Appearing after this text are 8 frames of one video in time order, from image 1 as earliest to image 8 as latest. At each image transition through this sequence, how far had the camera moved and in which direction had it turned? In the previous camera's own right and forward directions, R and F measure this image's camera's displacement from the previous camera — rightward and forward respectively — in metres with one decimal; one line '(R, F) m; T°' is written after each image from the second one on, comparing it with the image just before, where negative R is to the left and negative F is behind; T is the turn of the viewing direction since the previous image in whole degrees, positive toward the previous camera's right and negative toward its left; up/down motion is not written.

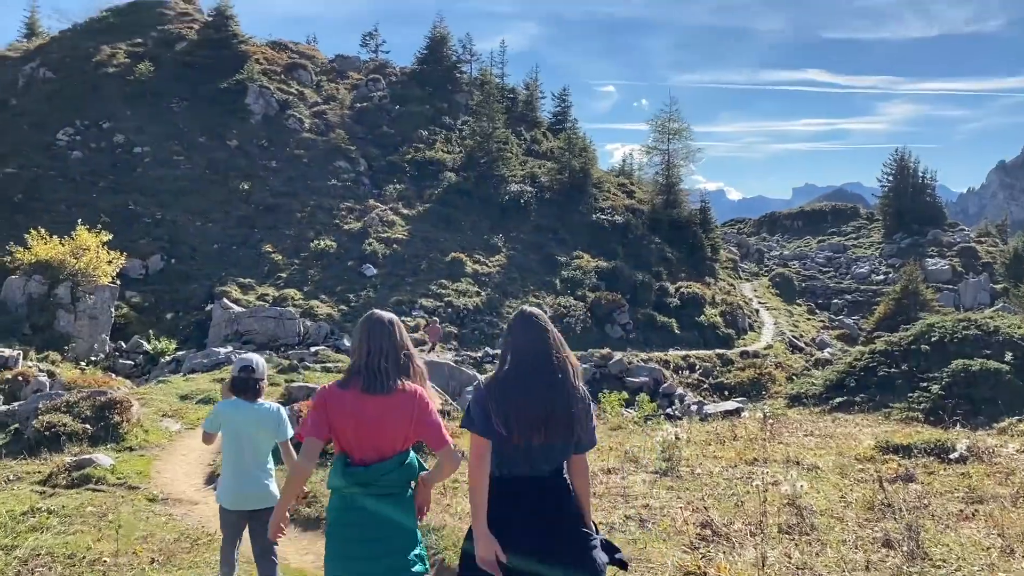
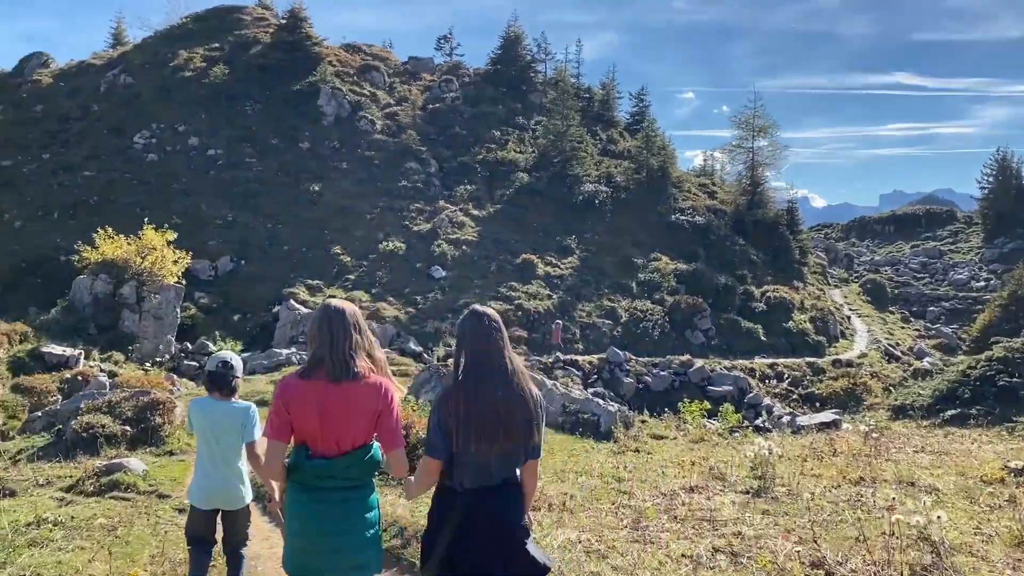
(+0.1, +1.4) m; -5°
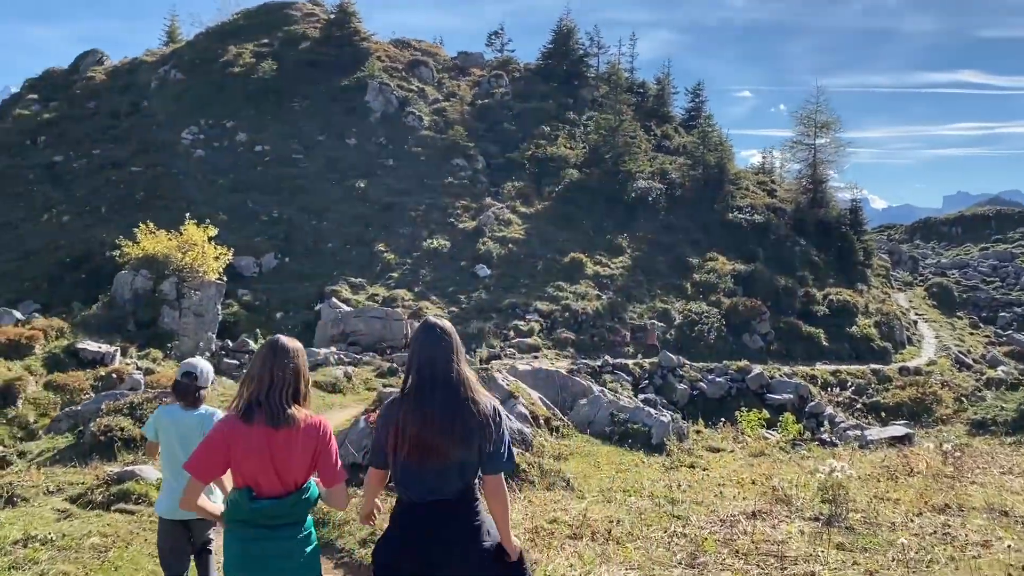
(+0.1, +1.0) m; -3°
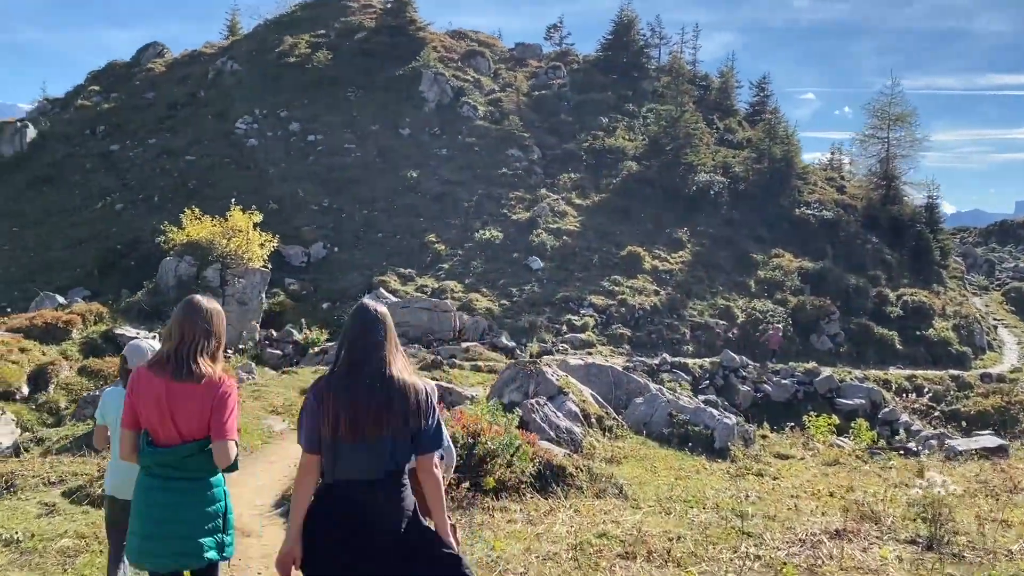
(+0.1, +1.2) m; -4°
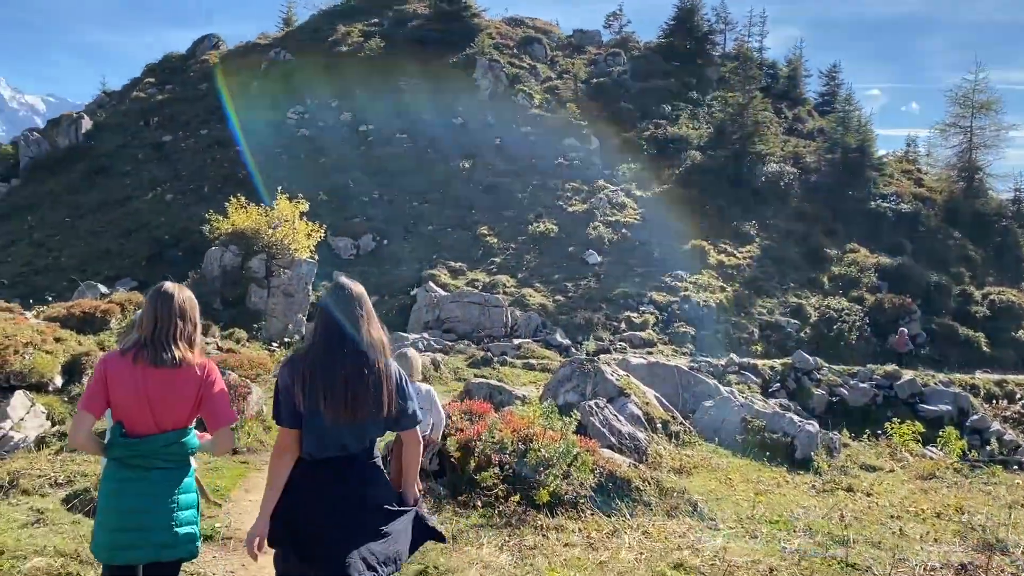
(0.0, +1.2) m; -4°
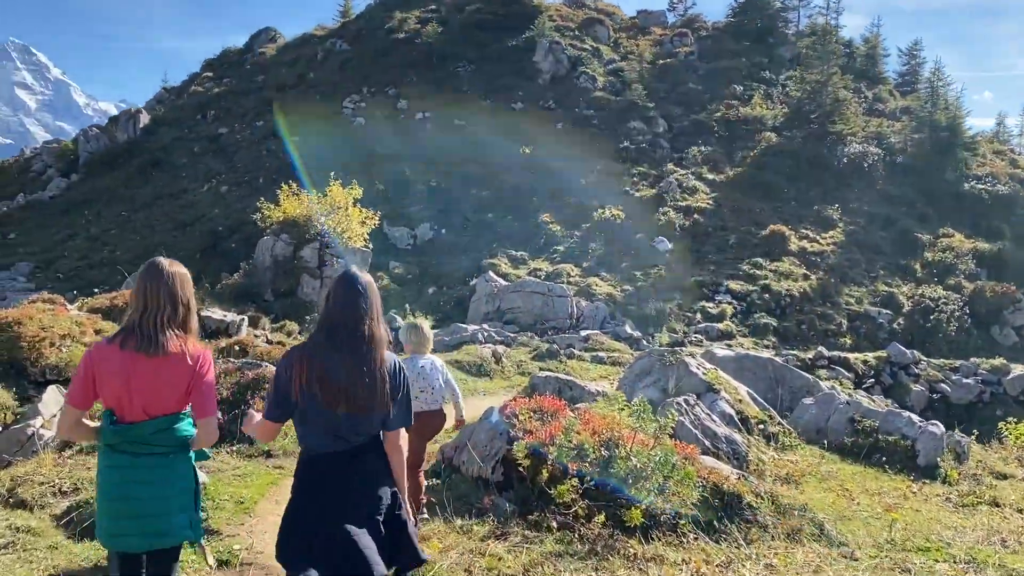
(-0.2, +1.4) m; -4°
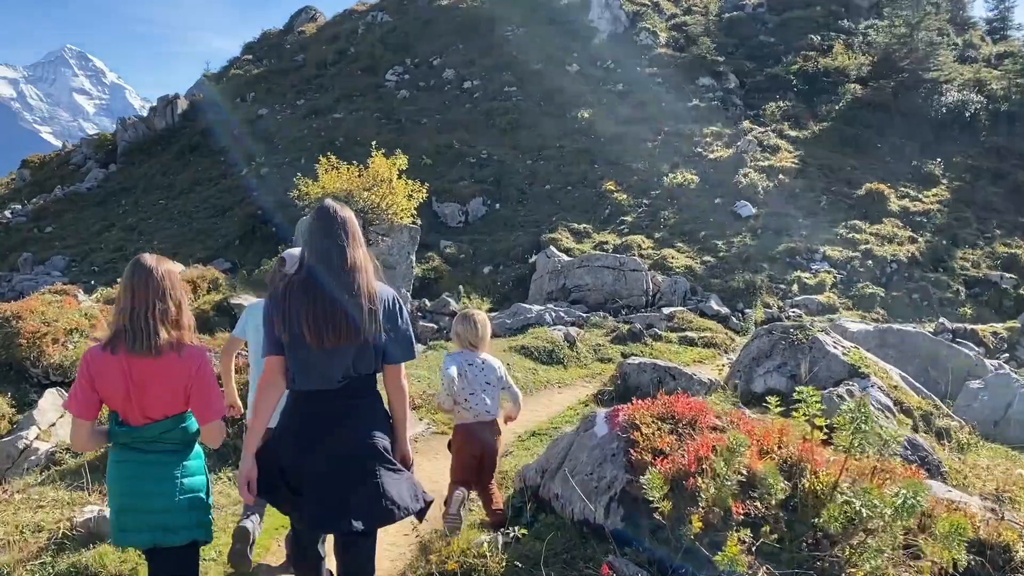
(-0.3, +2.3) m; -4°
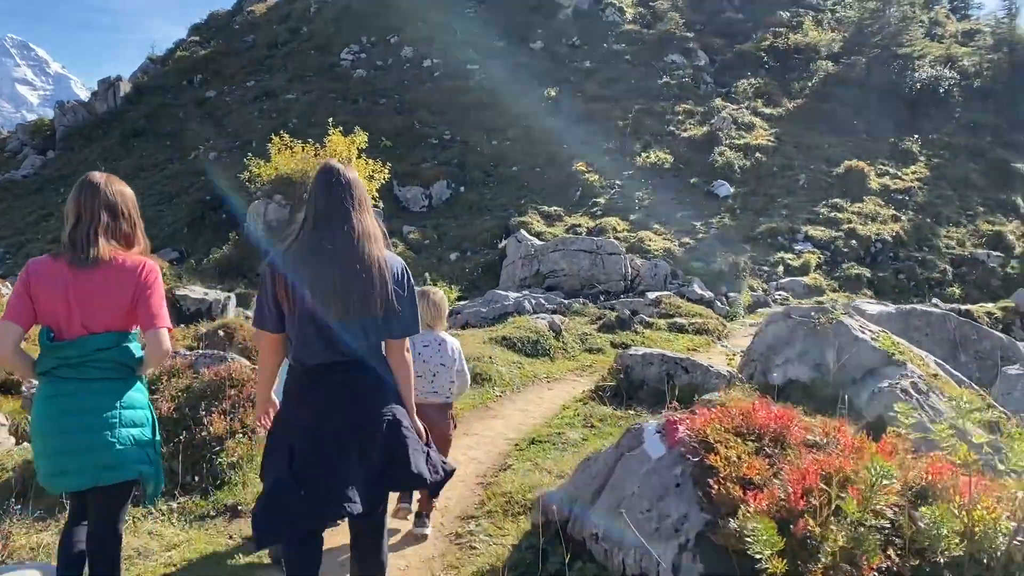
(-0.3, +1.2) m; +3°
